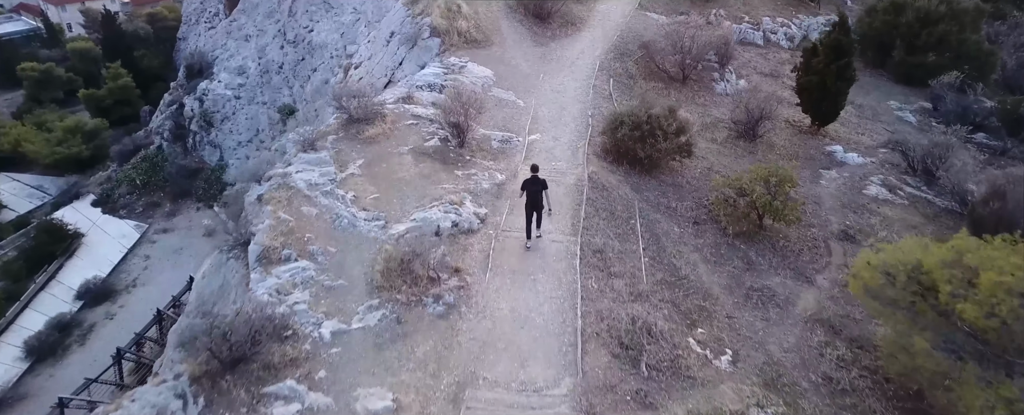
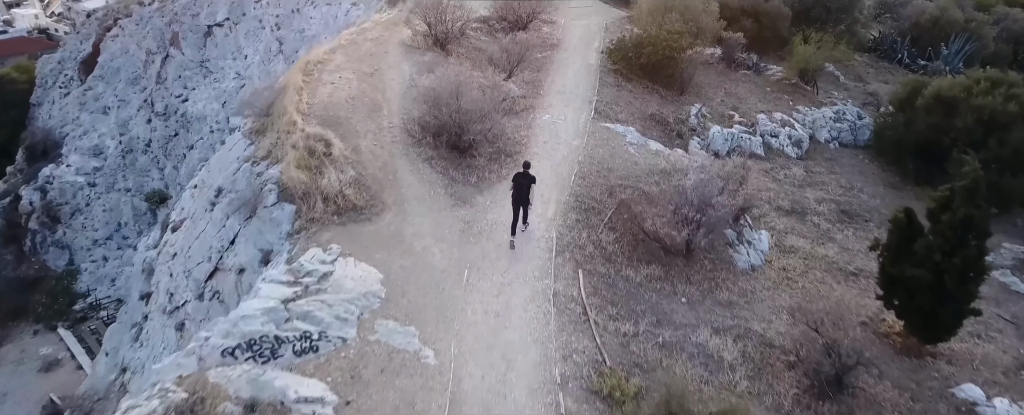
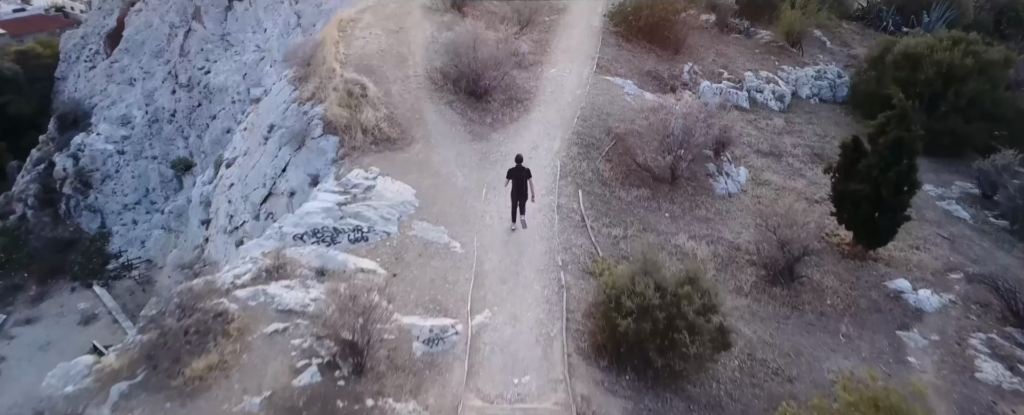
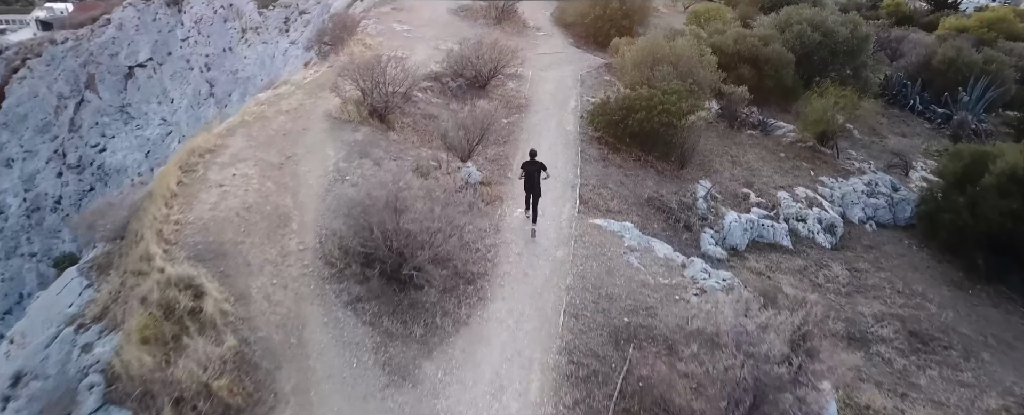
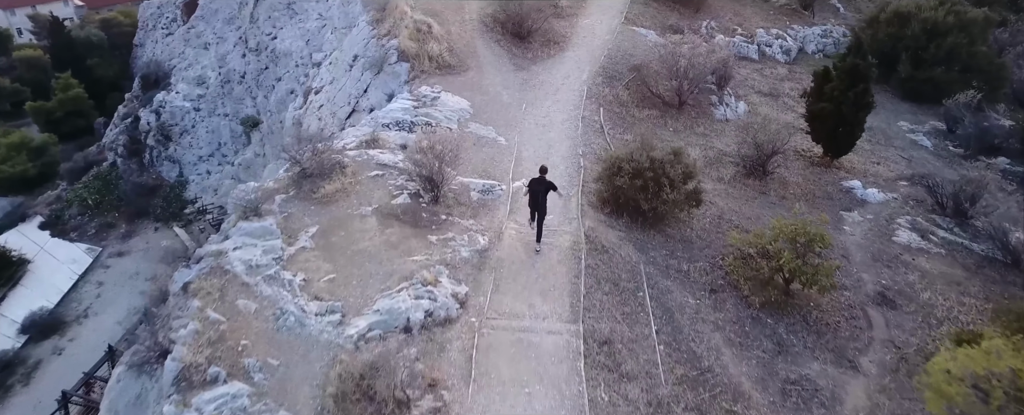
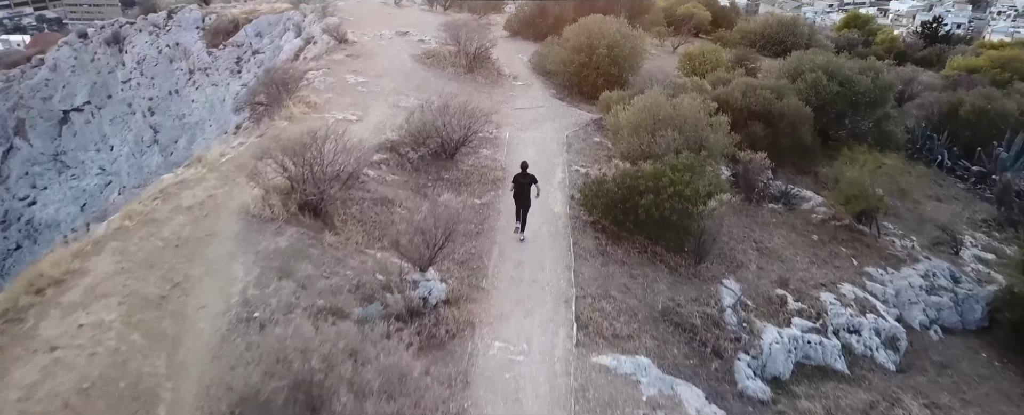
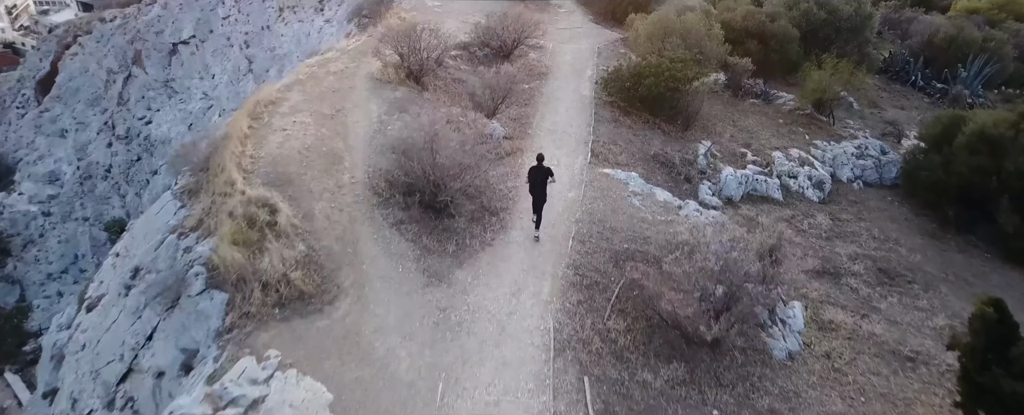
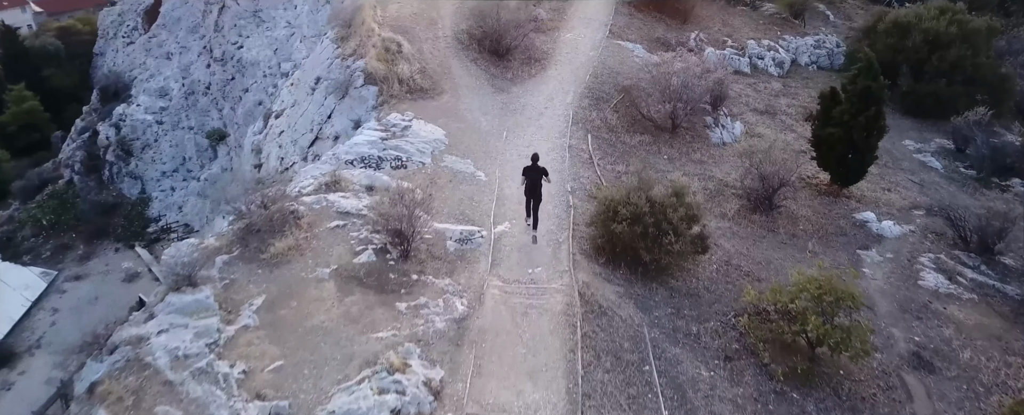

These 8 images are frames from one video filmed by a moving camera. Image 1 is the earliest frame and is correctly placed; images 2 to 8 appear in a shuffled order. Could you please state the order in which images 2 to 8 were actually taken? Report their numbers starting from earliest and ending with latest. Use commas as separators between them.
5, 8, 3, 2, 7, 4, 6
